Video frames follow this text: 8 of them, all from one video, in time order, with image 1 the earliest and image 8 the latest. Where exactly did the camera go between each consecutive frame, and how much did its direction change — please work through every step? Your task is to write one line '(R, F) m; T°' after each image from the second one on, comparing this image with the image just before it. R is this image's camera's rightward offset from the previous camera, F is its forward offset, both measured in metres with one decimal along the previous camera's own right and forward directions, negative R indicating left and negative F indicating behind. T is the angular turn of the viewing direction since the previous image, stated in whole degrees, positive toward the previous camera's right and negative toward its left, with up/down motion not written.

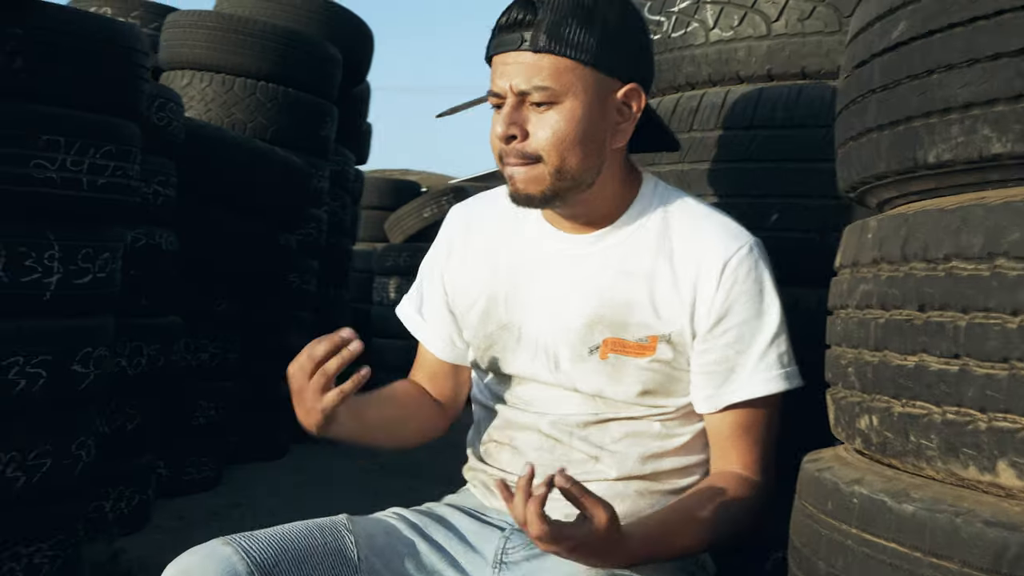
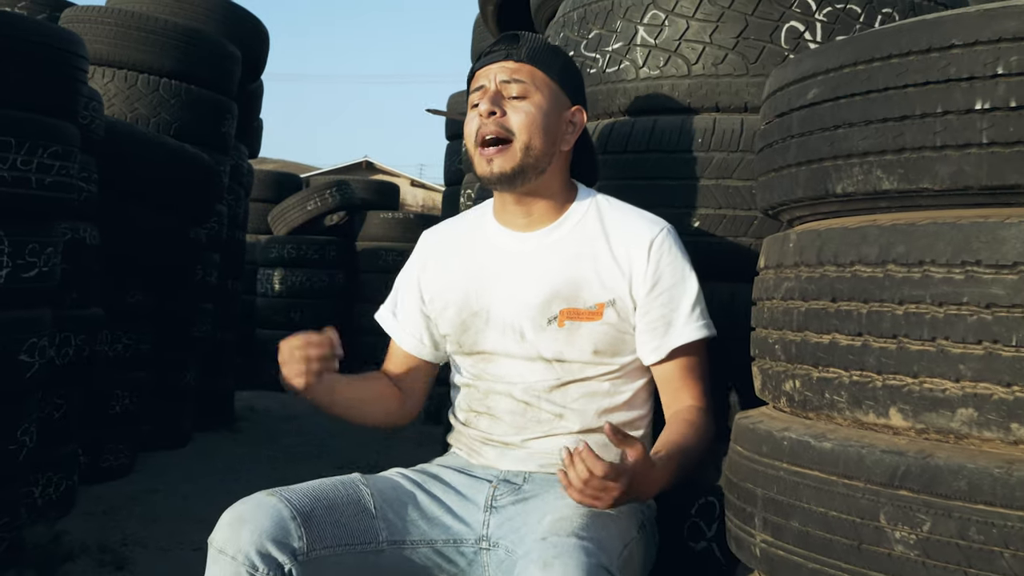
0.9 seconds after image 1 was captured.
(-0.3, -0.4) m; +7°
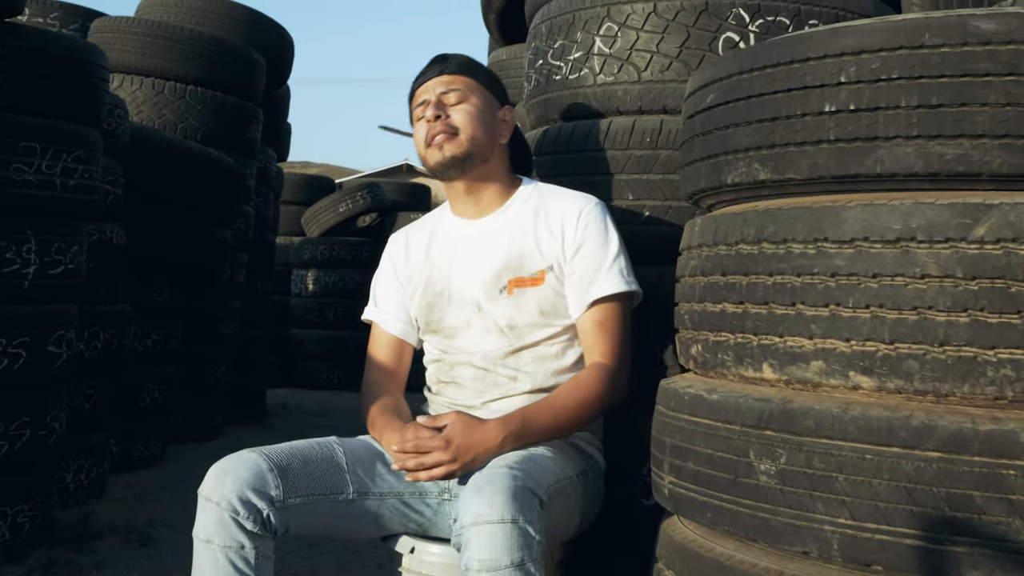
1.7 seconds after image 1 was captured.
(+0.2, -0.4) m; -2°
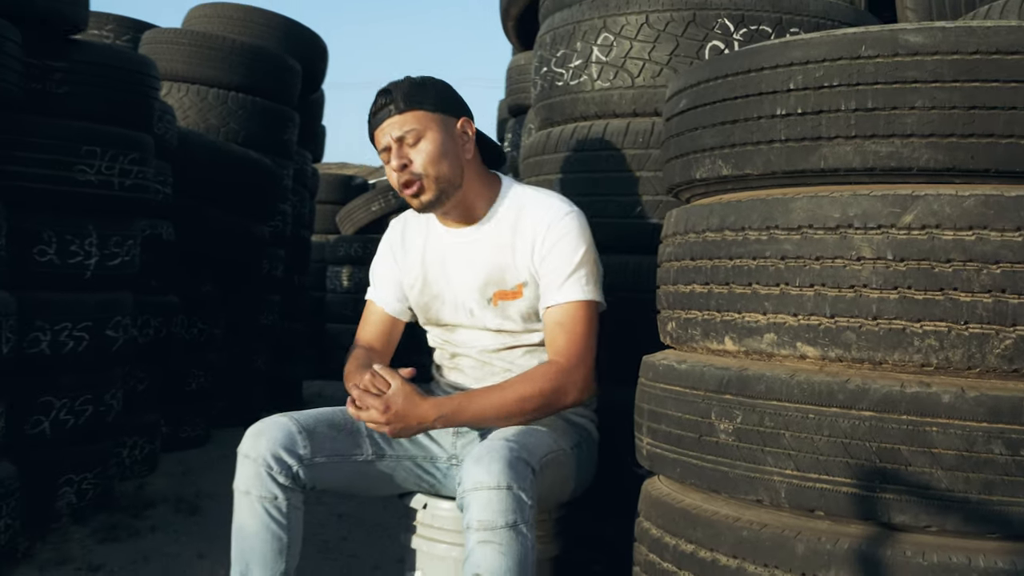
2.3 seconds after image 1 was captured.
(+0.1, -0.3) m; -2°
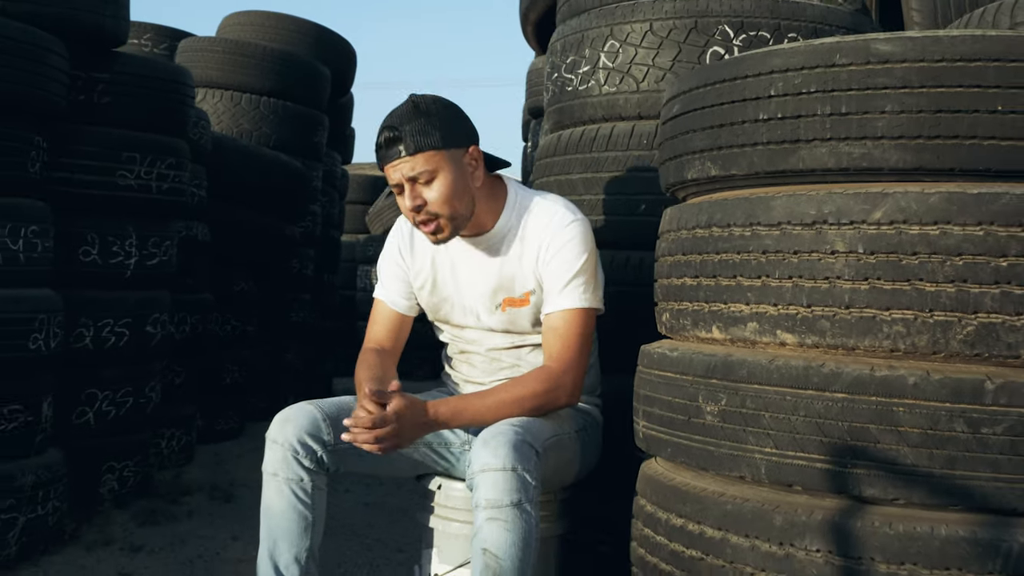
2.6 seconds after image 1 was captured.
(+0.1, -0.2) m; -2°
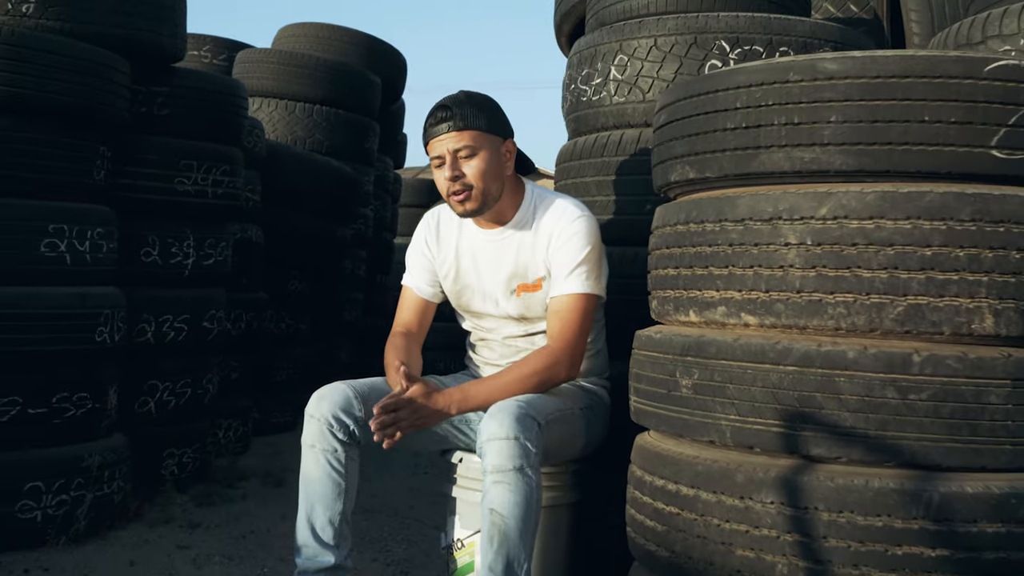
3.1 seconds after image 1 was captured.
(+0.2, -0.4) m; -3°
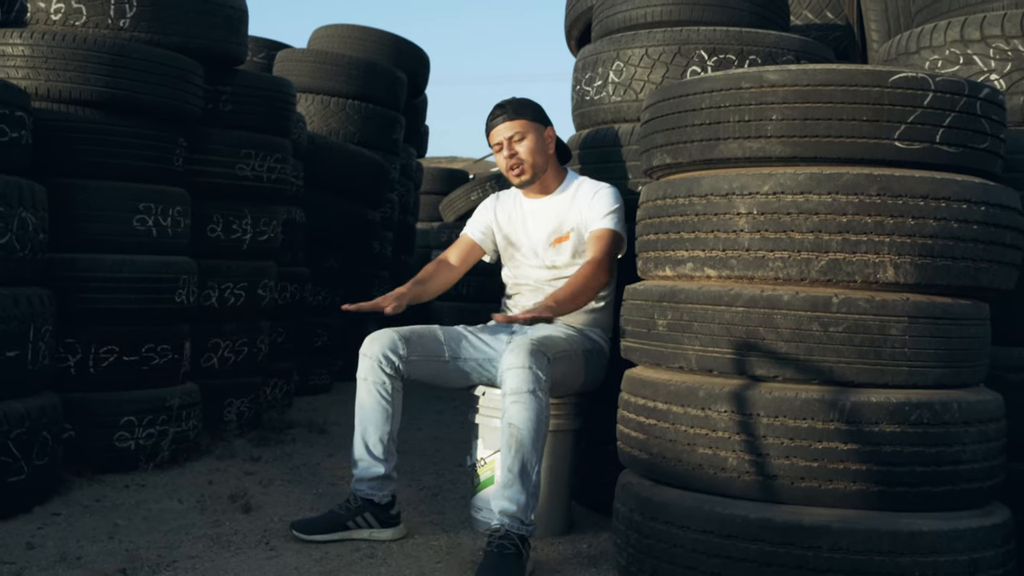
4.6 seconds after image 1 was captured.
(0.0, -0.8) m; -1°
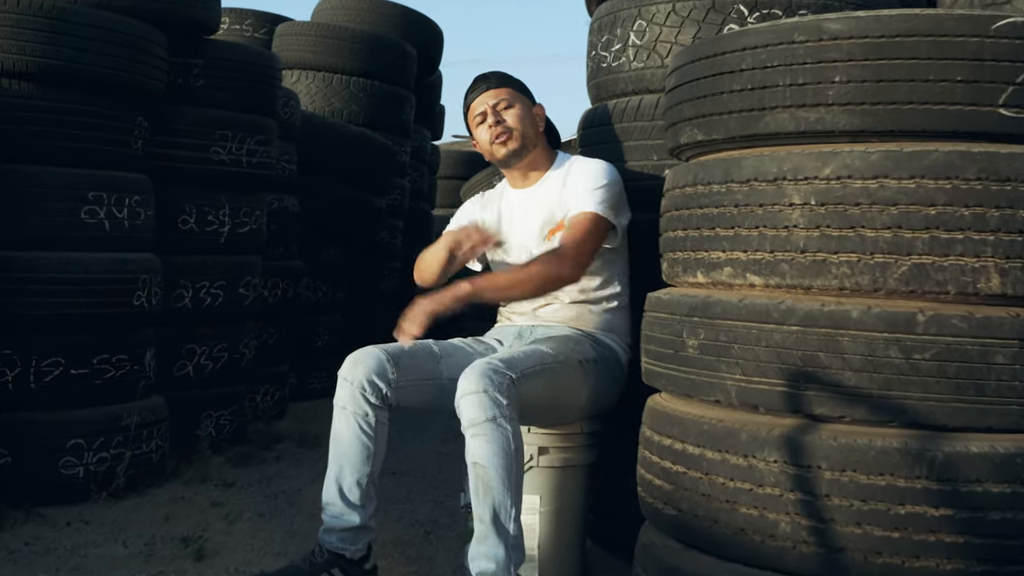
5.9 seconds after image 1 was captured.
(+0.1, +0.8) m; -2°
